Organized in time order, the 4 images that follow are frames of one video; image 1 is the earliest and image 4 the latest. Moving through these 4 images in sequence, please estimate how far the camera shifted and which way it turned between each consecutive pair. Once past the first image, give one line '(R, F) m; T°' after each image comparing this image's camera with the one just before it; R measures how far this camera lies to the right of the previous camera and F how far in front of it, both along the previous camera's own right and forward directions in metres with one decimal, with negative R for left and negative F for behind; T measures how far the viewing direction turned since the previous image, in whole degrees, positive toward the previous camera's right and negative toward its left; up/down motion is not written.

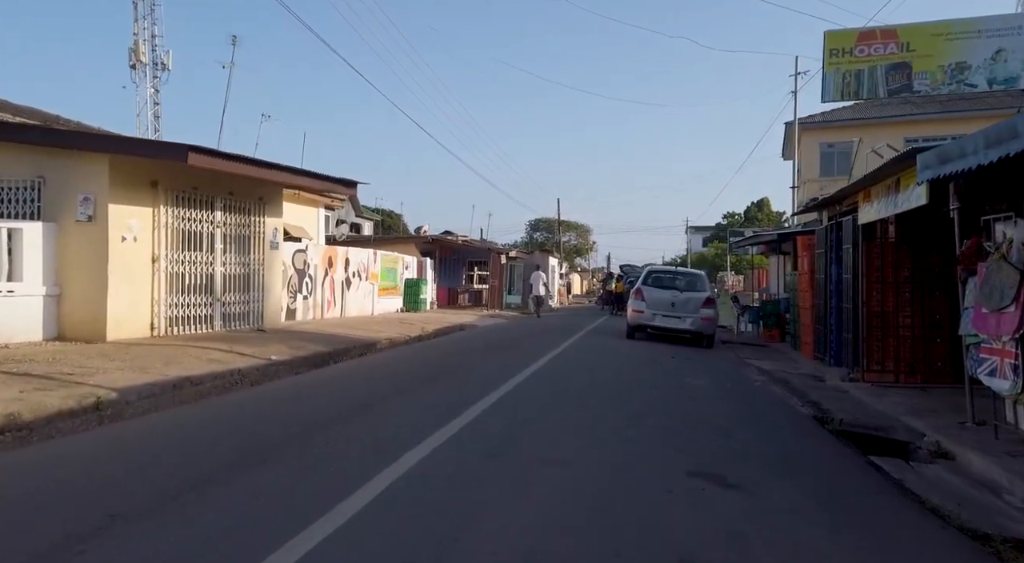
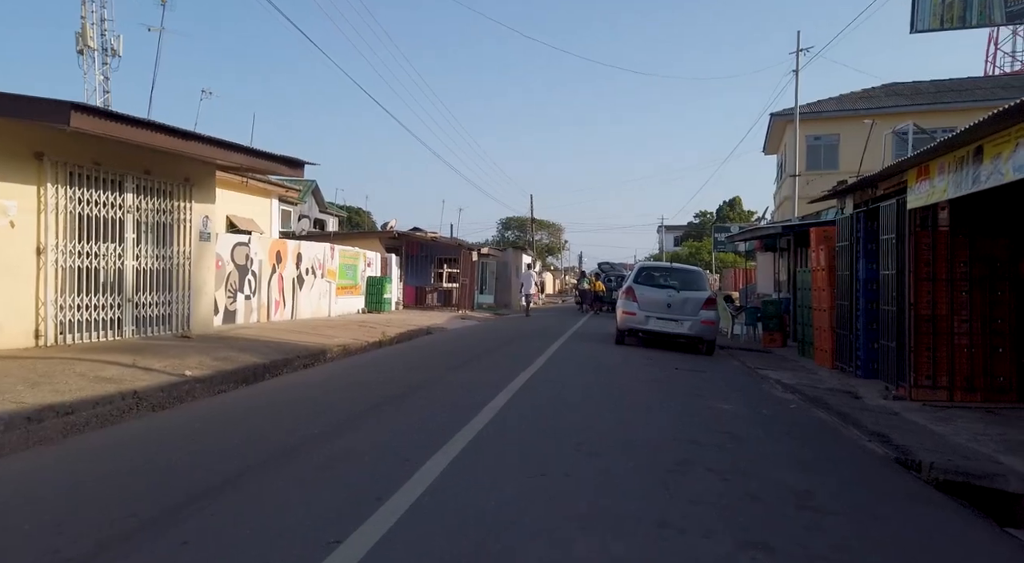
(-0.1, +2.1) m; +3°
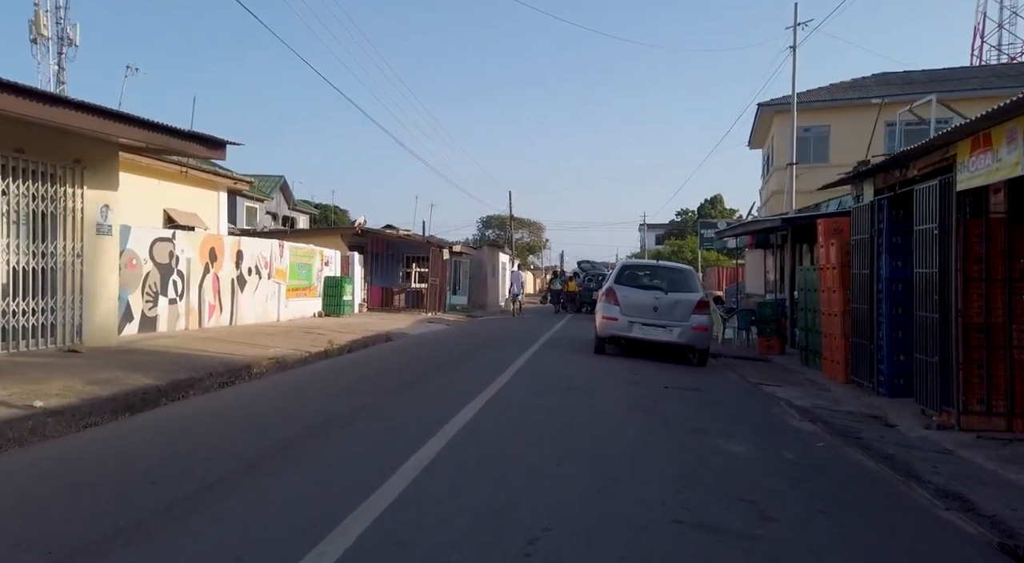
(+0.4, +2.0) m; +2°
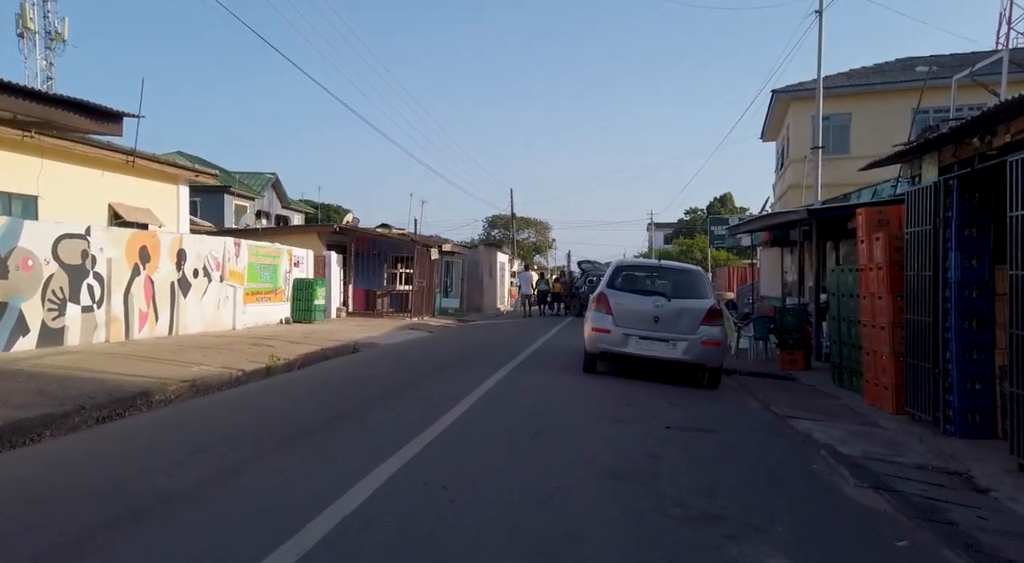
(+0.6, +2.2) m; -1°
